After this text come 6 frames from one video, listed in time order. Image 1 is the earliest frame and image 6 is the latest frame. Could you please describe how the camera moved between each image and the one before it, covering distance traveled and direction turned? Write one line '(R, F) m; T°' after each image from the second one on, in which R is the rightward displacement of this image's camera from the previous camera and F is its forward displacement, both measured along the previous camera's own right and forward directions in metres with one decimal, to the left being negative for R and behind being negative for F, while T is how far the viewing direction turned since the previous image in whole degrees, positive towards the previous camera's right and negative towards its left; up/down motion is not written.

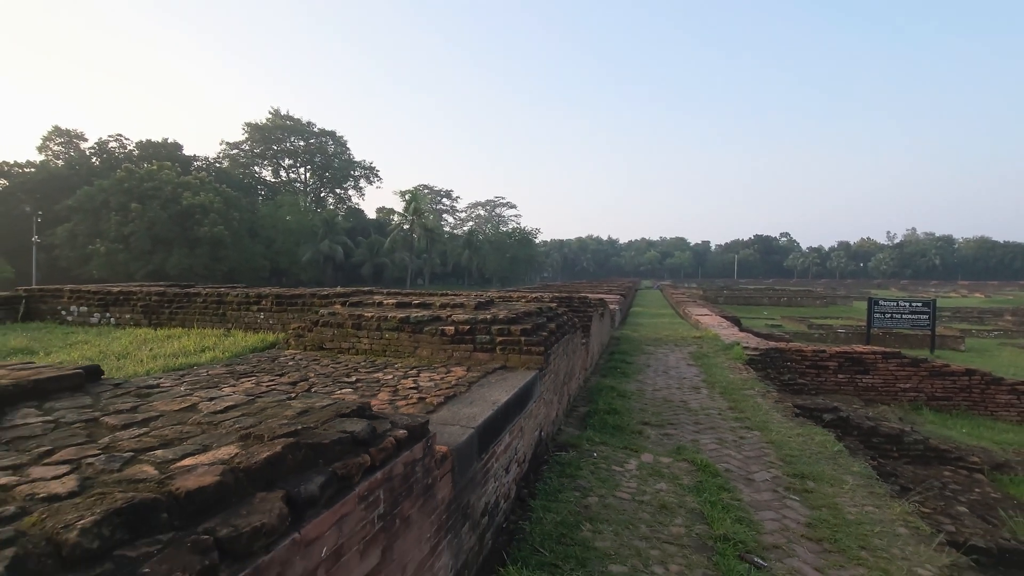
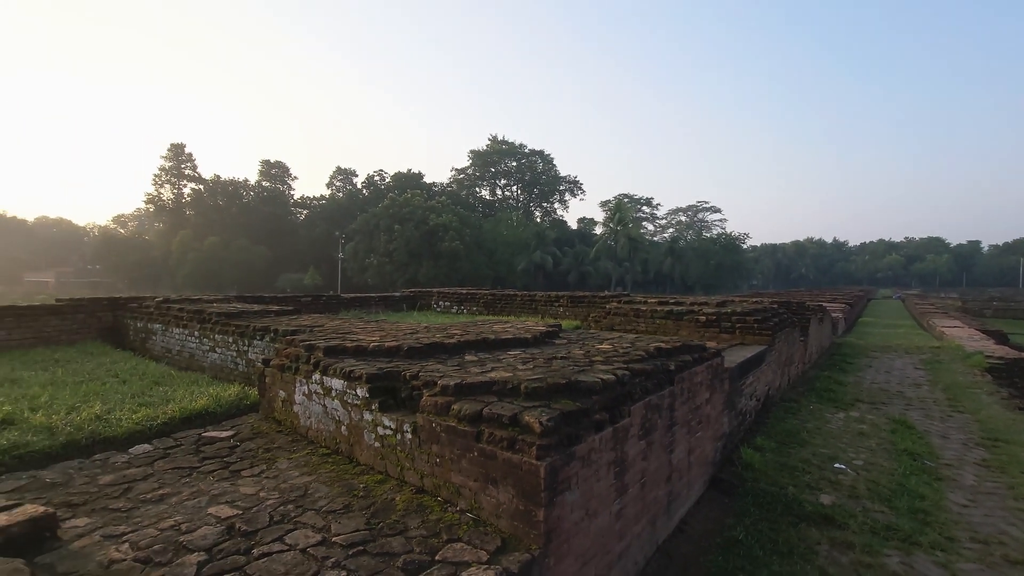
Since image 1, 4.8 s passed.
(-0.4, -2.6) m; -21°
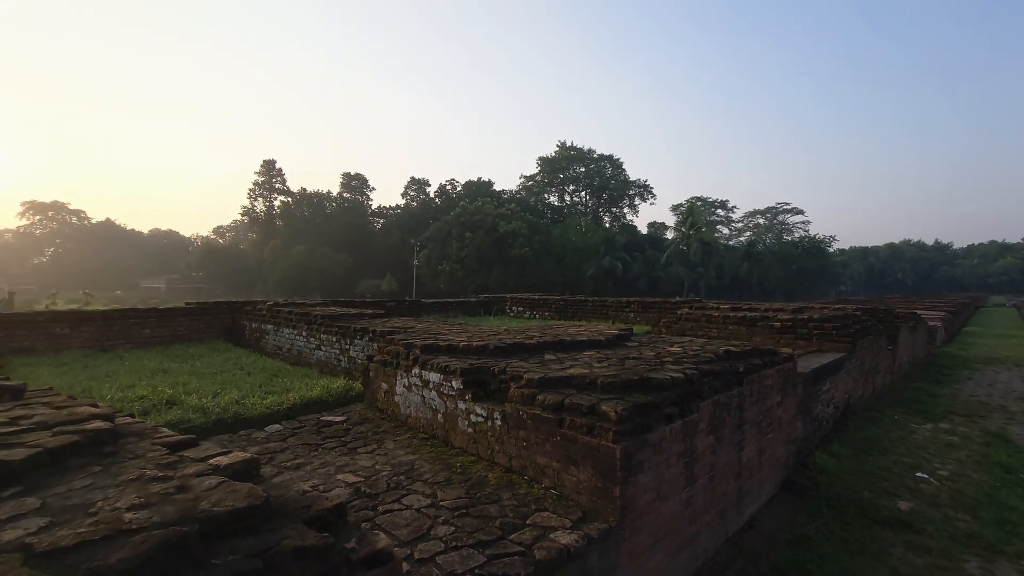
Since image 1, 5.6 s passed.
(-0.1, -0.3) m; -8°
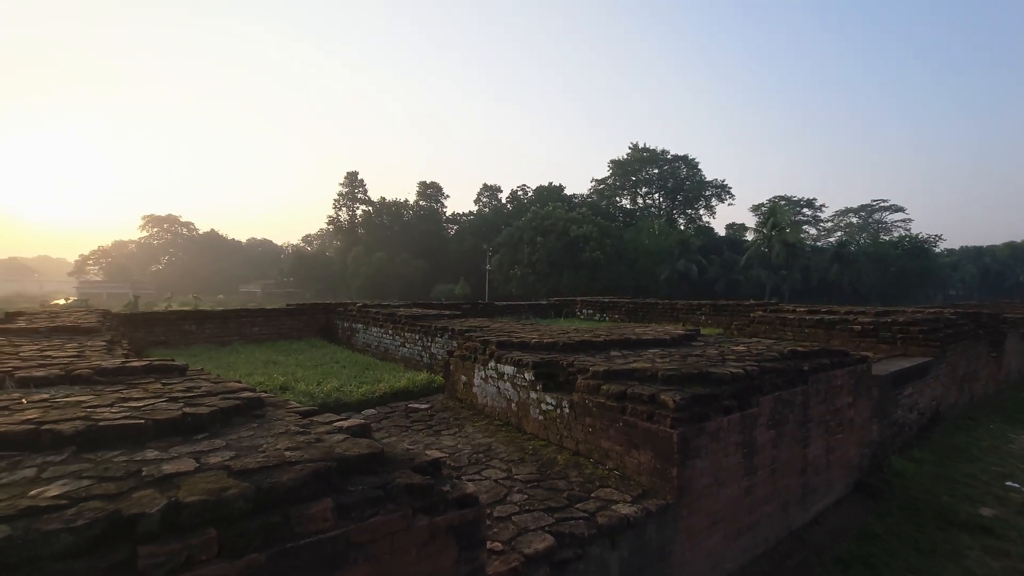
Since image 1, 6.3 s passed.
(0.0, -0.3) m; -8°
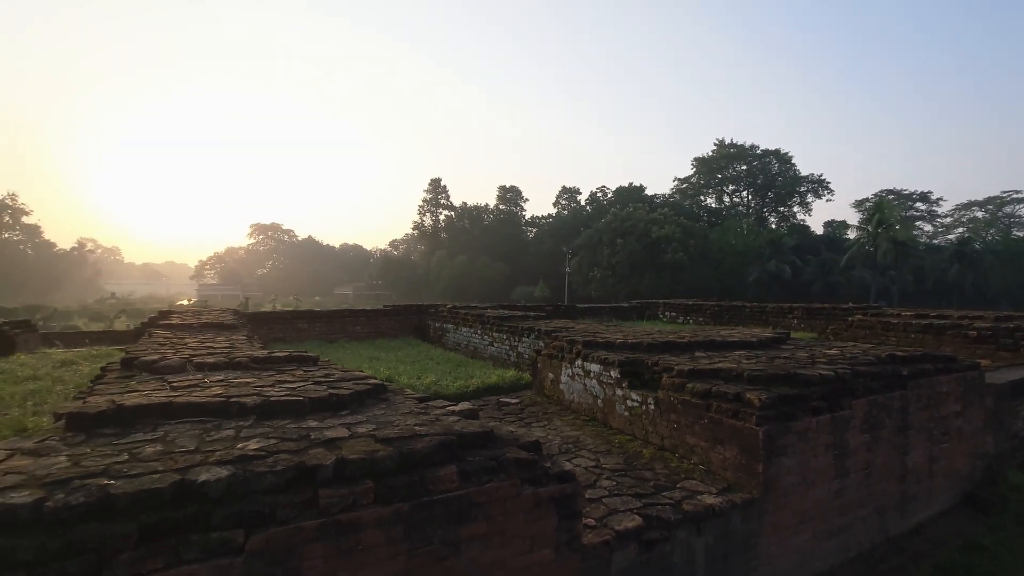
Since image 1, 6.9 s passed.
(-0.1, -0.3) m; -9°
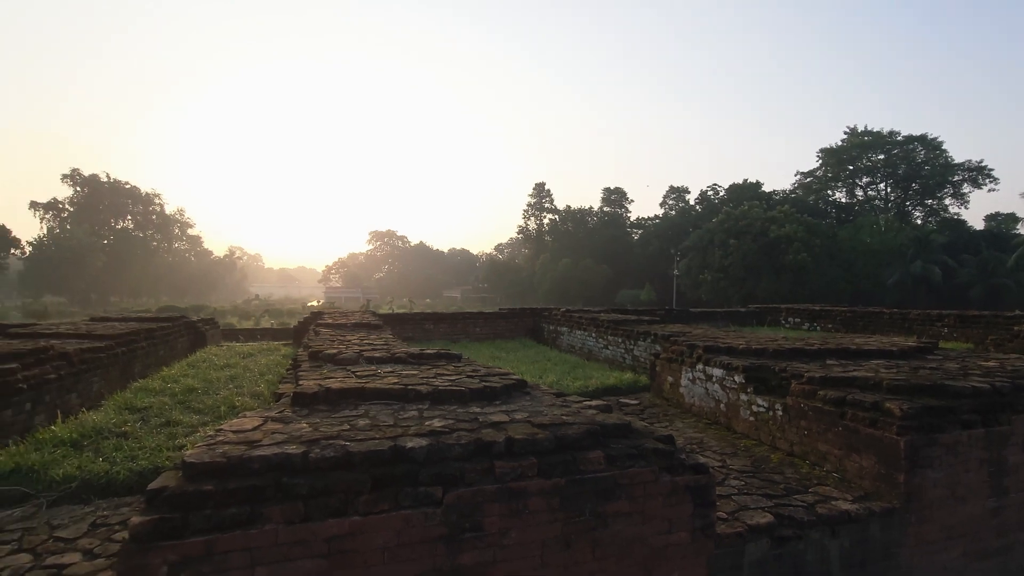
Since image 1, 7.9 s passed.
(-0.1, -0.3) m; -11°
